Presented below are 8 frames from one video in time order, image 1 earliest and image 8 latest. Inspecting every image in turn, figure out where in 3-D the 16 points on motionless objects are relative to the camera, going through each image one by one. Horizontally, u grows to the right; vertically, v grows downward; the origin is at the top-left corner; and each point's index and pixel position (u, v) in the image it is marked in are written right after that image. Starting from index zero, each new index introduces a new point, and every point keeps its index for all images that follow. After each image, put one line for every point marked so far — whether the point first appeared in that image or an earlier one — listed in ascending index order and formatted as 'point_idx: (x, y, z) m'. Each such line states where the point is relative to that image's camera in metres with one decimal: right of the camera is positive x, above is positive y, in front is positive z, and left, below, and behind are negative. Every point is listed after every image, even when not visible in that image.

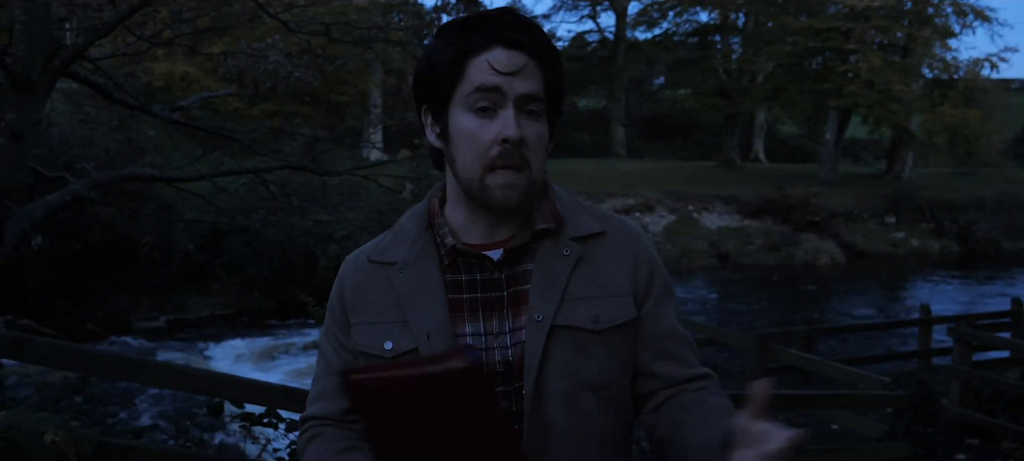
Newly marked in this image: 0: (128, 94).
0: (-2.7, +0.9, +6.5) m
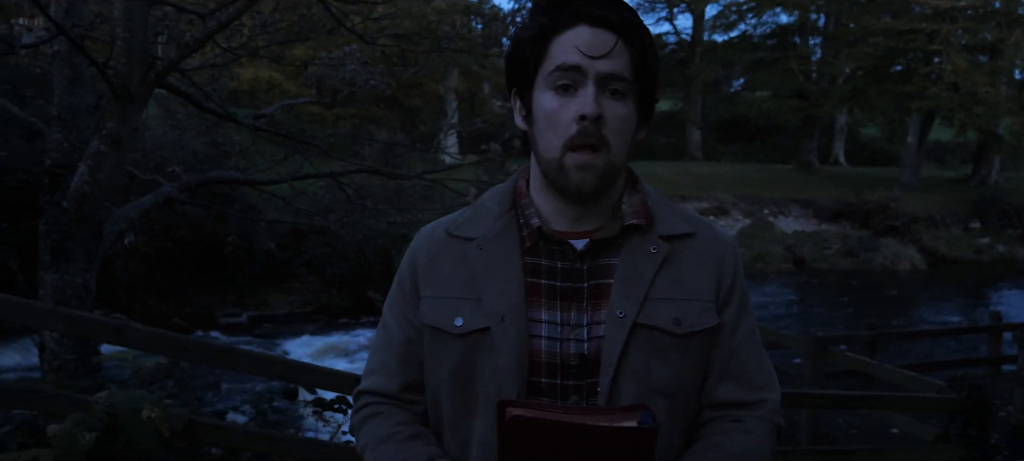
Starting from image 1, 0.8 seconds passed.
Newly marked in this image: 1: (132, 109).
0: (-2.2, +0.9, +7.0) m
1: (-2.3, +0.7, +5.8) m
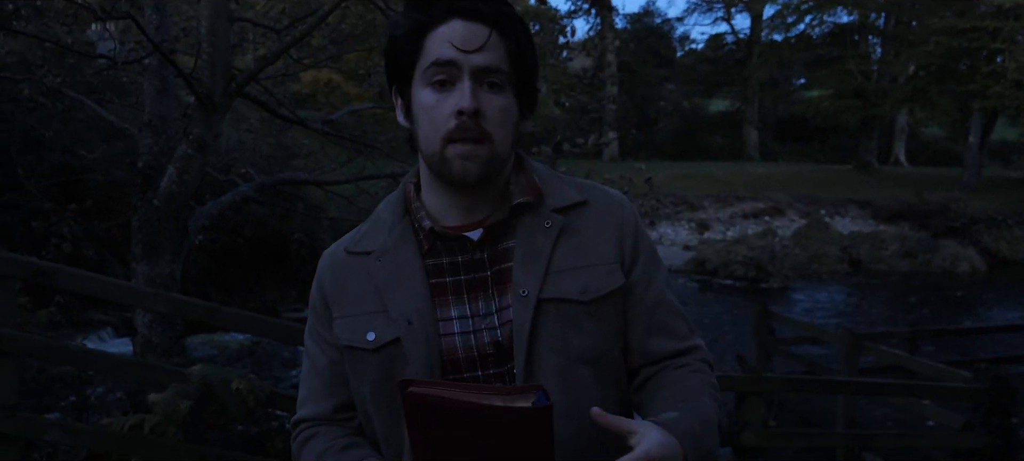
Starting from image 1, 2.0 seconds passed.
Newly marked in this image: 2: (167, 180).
0: (-1.8, +1.0, +7.5) m
1: (-2.0, +0.8, +6.3) m
2: (-2.4, +0.3, +6.4) m
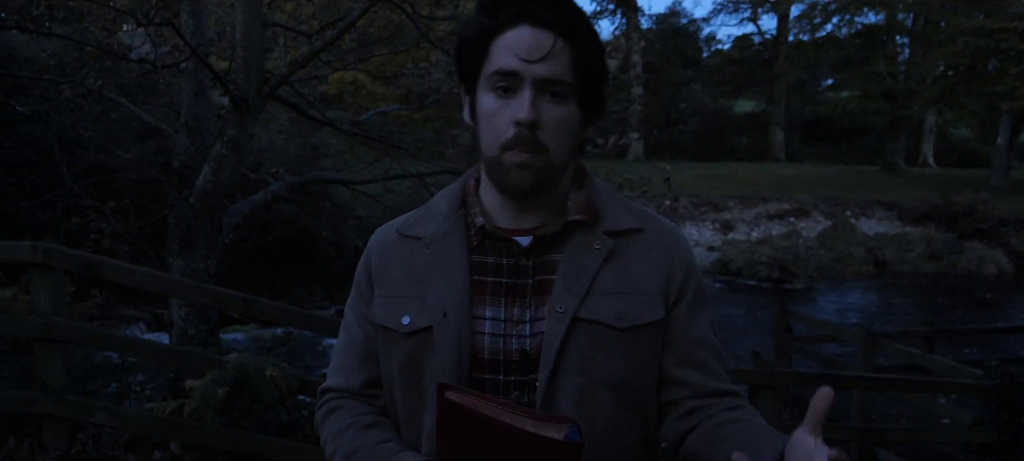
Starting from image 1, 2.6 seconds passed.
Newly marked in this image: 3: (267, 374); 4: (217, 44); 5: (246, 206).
0: (-1.6, +1.0, +7.8) m
1: (-1.8, +0.8, +6.6) m
2: (-2.2, +0.4, +6.7) m
3: (-1.1, -0.7, +4.3) m
4: (-2.2, +1.4, +7.0) m
5: (-2.0, +0.2, +7.0) m
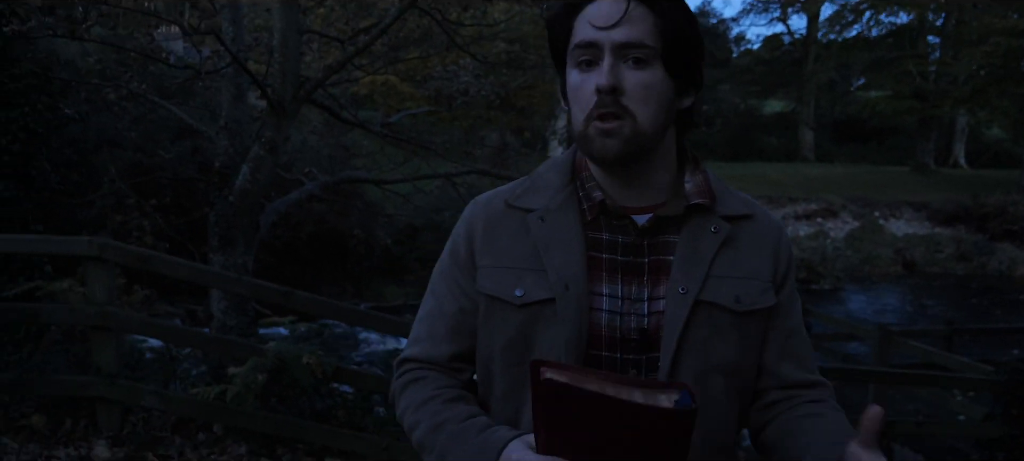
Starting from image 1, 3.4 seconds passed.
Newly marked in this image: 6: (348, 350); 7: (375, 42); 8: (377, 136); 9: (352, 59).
0: (-1.4, +1.0, +8.1) m
1: (-1.7, +0.8, +6.9) m
2: (-2.0, +0.4, +7.0) m
3: (-1.0, -0.6, +4.6) m
4: (-2.0, +1.4, +7.3) m
5: (-1.8, +0.2, +7.3) m
6: (-0.9, -0.7, +5.5) m
7: (-1.0, +1.3, +6.5) m
8: (-1.2, +0.8, +8.3) m
9: (-1.1, +1.2, +6.5) m
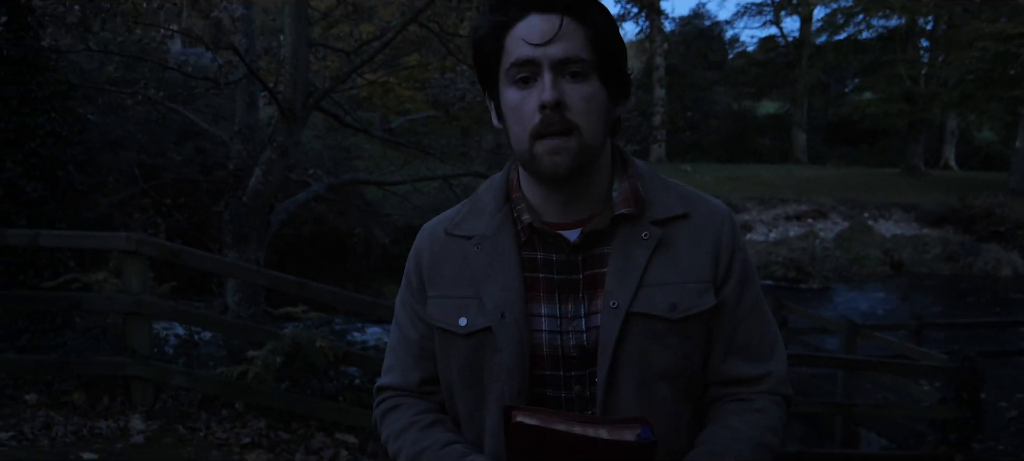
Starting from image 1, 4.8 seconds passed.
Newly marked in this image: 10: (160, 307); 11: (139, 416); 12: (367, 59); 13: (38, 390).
0: (-1.5, +1.0, +8.6) m
1: (-1.7, +0.8, +7.4) m
2: (-2.1, +0.4, +7.5) m
3: (-1.1, -0.6, +5.1) m
4: (-2.1, +1.4, +7.8) m
5: (-1.8, +0.2, +7.8) m
6: (-1.0, -0.7, +6.0) m
7: (-1.0, +1.3, +7.0) m
8: (-1.3, +0.9, +8.9) m
9: (-1.2, +1.2, +7.0) m
10: (-1.9, -0.4, +5.0) m
11: (-2.0, -1.0, +4.9) m
12: (-1.1, +1.3, +7.0) m
13: (-2.6, -0.9, +5.1) m
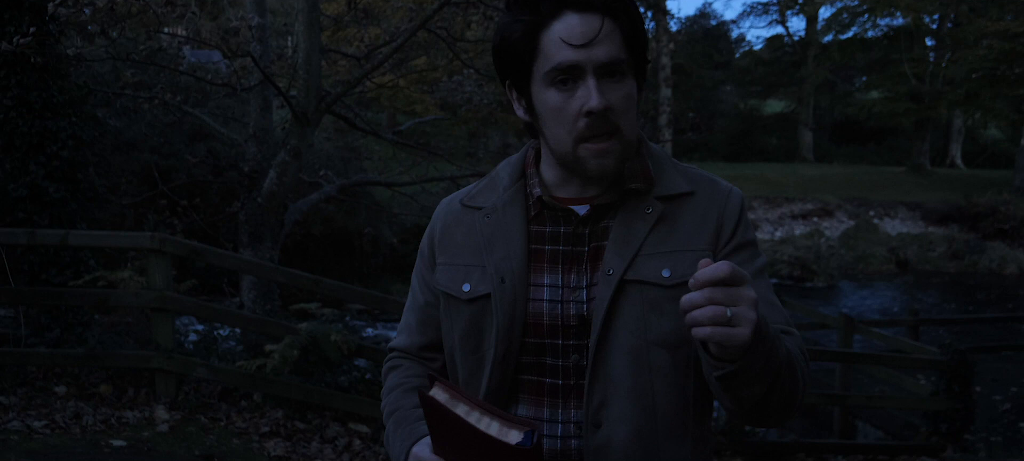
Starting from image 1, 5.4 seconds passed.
0: (-1.4, +1.0, +8.9) m
1: (-1.7, +0.8, +7.7) m
2: (-2.0, +0.4, +7.8) m
3: (-1.0, -0.6, +5.3) m
4: (-2.0, +1.4, +8.1) m
5: (-1.8, +0.2, +8.1) m
6: (-1.0, -0.7, +6.3) m
7: (-1.0, +1.3, +7.3) m
8: (-1.2, +0.9, +9.1) m
9: (-1.1, +1.2, +7.3) m
10: (-1.8, -0.4, +5.2) m
11: (-1.9, -1.0, +5.2) m
12: (-1.0, +1.3, +7.2) m
13: (-2.5, -0.9, +5.4) m
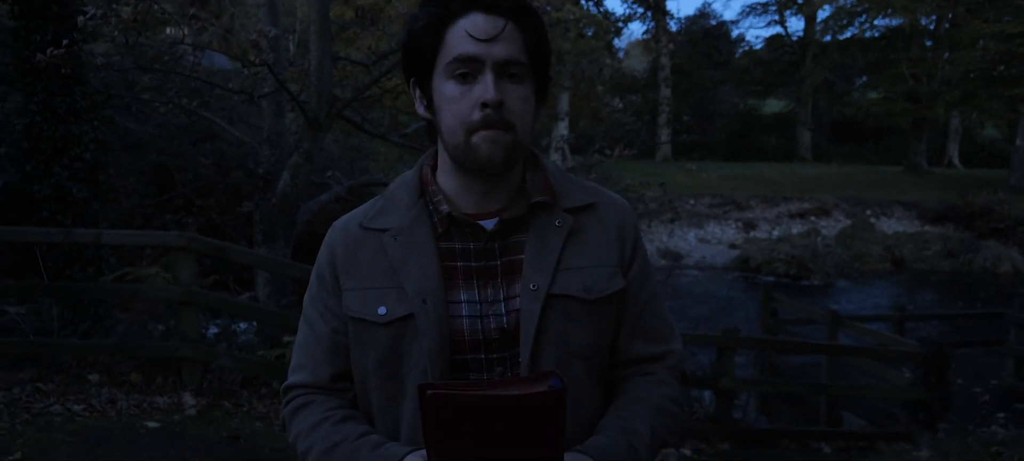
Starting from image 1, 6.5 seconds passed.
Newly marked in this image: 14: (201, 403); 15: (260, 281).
0: (-1.4, +1.0, +9.2) m
1: (-1.6, +0.8, +8.1) m
2: (-2.0, +0.4, +8.2) m
3: (-1.0, -0.6, +5.7) m
4: (-2.0, +1.4, +8.5) m
5: (-1.8, +0.2, +8.5) m
6: (-0.9, -0.7, +6.7) m
7: (-1.0, +1.3, +7.7) m
8: (-1.2, +0.9, +9.5) m
9: (-1.1, +1.2, +7.7) m
10: (-1.8, -0.4, +5.6) m
11: (-1.9, -1.0, +5.6) m
12: (-1.0, +1.3, +7.6) m
13: (-2.5, -0.9, +5.8) m
14: (-1.8, -1.0, +5.4) m
15: (-2.1, -0.4, +7.7) m
